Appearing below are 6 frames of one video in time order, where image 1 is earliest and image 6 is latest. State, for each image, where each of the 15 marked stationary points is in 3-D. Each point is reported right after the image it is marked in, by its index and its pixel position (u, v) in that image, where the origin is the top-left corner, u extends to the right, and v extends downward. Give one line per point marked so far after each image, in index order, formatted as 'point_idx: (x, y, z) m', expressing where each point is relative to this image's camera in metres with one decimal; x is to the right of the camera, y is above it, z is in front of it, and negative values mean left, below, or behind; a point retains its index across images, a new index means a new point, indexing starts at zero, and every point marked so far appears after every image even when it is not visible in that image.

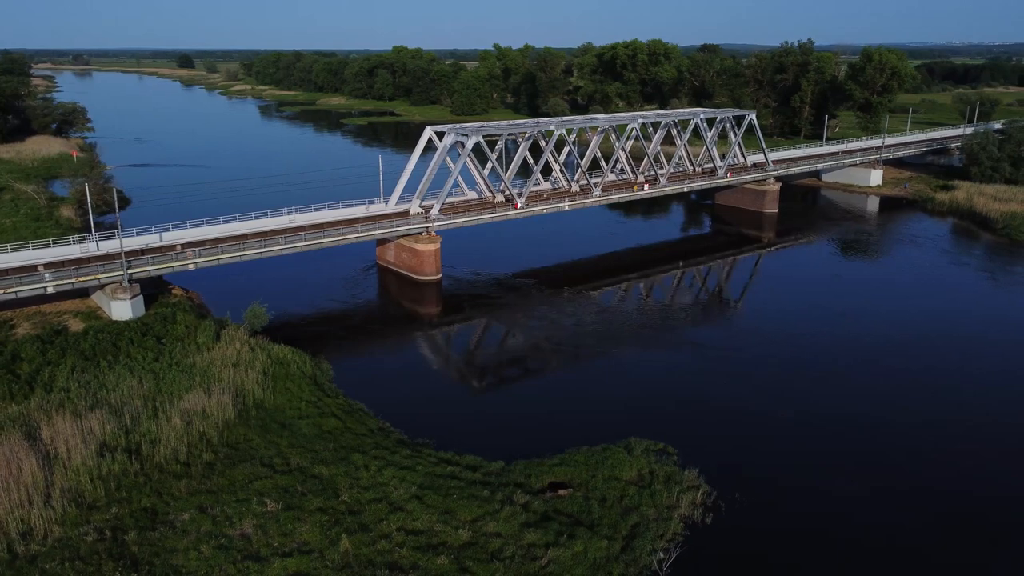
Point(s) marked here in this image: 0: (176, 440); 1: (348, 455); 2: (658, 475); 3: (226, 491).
0: (-5.8, -2.6, +12.9) m
1: (-2.7, -2.9, +12.8) m
2: (+2.6, -3.2, +12.8) m
3: (-4.5, -3.2, +11.7) m
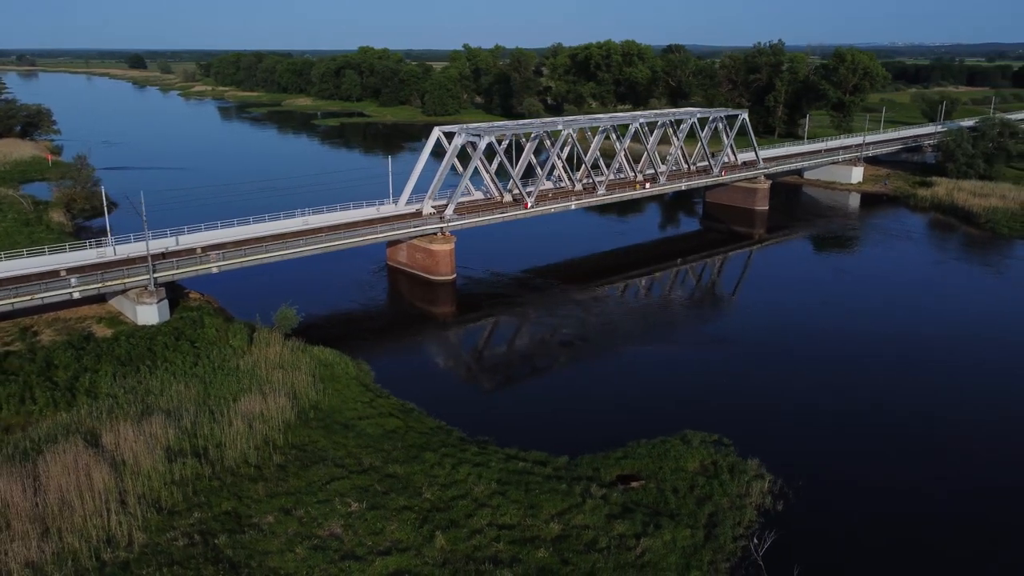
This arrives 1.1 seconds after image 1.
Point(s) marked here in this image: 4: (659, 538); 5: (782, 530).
0: (-4.6, -2.7, +12.8) m
1: (-1.6, -2.8, +12.8) m
2: (+3.7, -3.1, +13.2) m
3: (-3.2, -3.2, +11.6) m
4: (+2.2, -3.6, +10.8) m
5: (+4.2, -3.8, +11.5) m
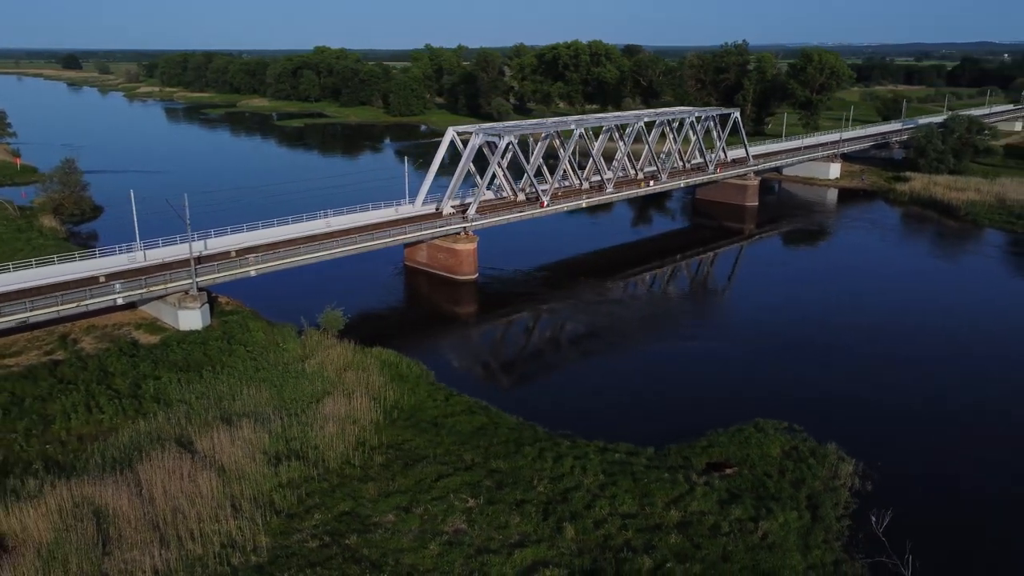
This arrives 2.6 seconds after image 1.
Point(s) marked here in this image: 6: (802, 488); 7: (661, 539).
0: (-2.9, -2.7, +12.7) m
1: (+0.1, -2.8, +13.0) m
2: (+5.4, -3.0, +13.7) m
3: (-1.5, -3.2, +11.7) m
4: (+4.0, -3.5, +11.2) m
5: (+5.9, -3.6, +12.0) m
6: (+4.9, -3.3, +12.4) m
7: (+2.1, -3.5, +10.4) m
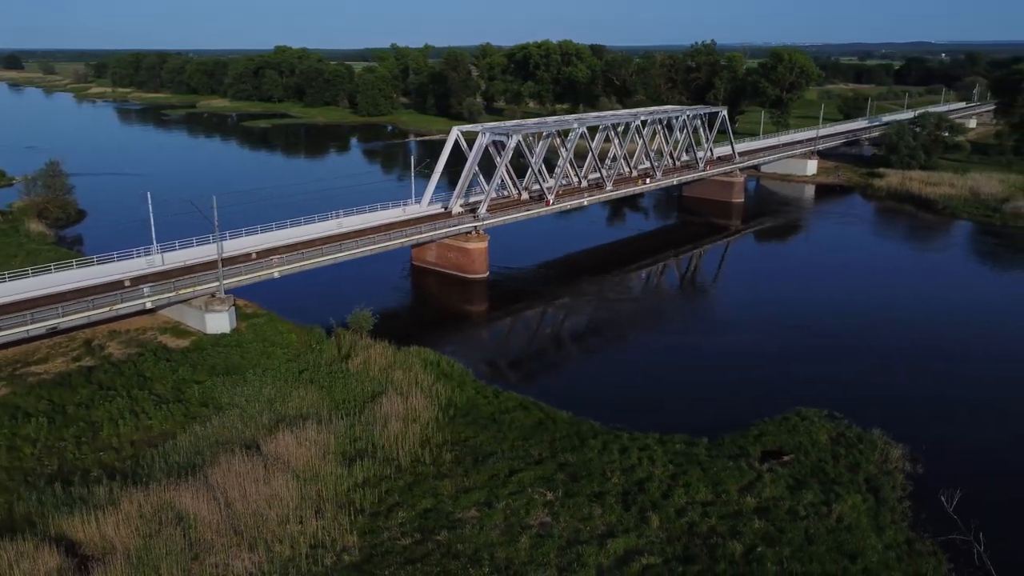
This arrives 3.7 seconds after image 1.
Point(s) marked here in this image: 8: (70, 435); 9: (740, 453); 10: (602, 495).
0: (-1.8, -2.7, +12.8) m
1: (+1.2, -2.7, +13.1) m
2: (+6.5, -2.8, +14.1) m
3: (-0.3, -3.1, +11.8) m
4: (+5.2, -3.4, +11.6) m
5: (+7.1, -3.4, +12.5) m
6: (+6.0, -3.2, +12.8) m
7: (+3.4, -3.4, +10.7) m
8: (-8.0, -2.7, +13.5) m
9: (+4.1, -3.0, +13.3) m
10: (+1.4, -3.2, +11.5) m
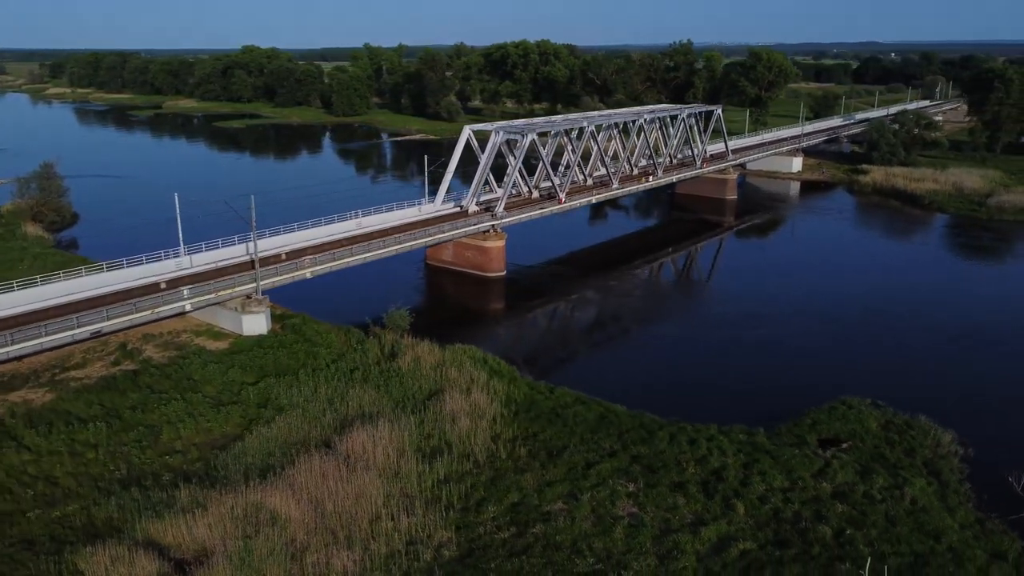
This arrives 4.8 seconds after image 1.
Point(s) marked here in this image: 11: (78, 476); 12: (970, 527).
0: (-0.6, -2.6, +12.9) m
1: (+2.4, -2.6, +13.4) m
2: (+7.6, -2.7, +14.6) m
3: (+1.0, -3.1, +11.9) m
4: (+6.5, -3.2, +12.0) m
5: (+8.4, -3.3, +13.0) m
6: (+7.2, -3.0, +13.3) m
7: (+4.7, -3.3, +11.1) m
8: (-6.8, -2.7, +13.3) m
9: (+5.3, -2.8, +13.7) m
10: (+2.7, -3.1, +11.8) m
11: (-7.2, -3.1, +12.3) m
12: (+6.9, -3.6, +11.1) m
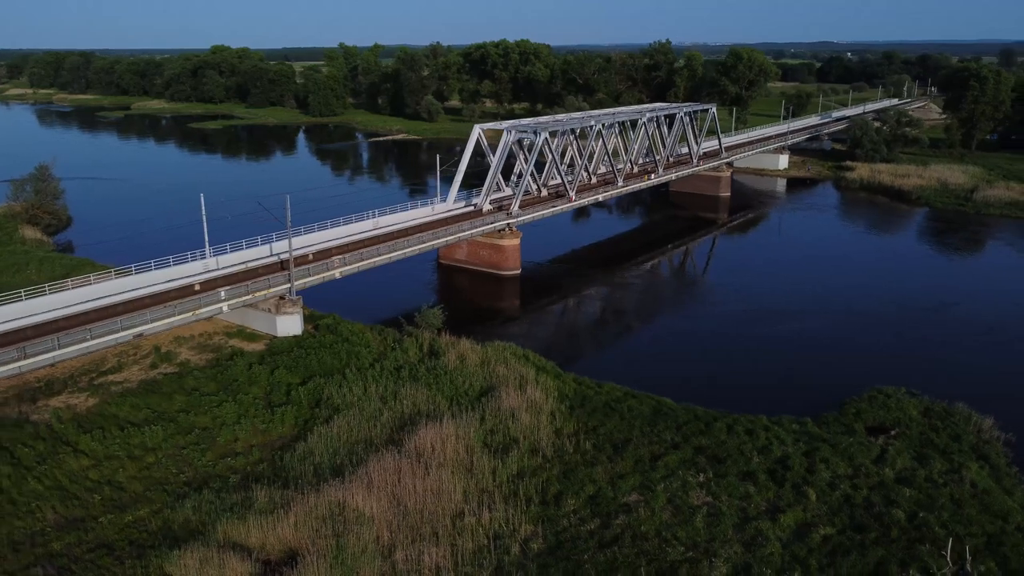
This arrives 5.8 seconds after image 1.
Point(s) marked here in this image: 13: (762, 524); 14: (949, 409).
0: (+0.6, -2.5, +13.0) m
1: (+3.5, -2.5, +13.6) m
2: (+8.7, -2.5, +15.0) m
3: (+2.2, -3.0, +12.1) m
4: (+7.6, -3.0, +12.4) m
5: (+9.5, -3.1, +13.5) m
6: (+8.3, -2.8, +13.7) m
7: (+5.9, -3.2, +11.4) m
8: (-5.7, -2.7, +13.2) m
9: (+6.4, -2.7, +14.0) m
10: (+3.8, -3.0, +12.0) m
11: (-6.1, -3.1, +12.2) m
12: (+8.1, -3.4, +11.6) m
13: (+3.6, -3.4, +10.7) m
14: (+9.0, -2.5, +15.2) m
